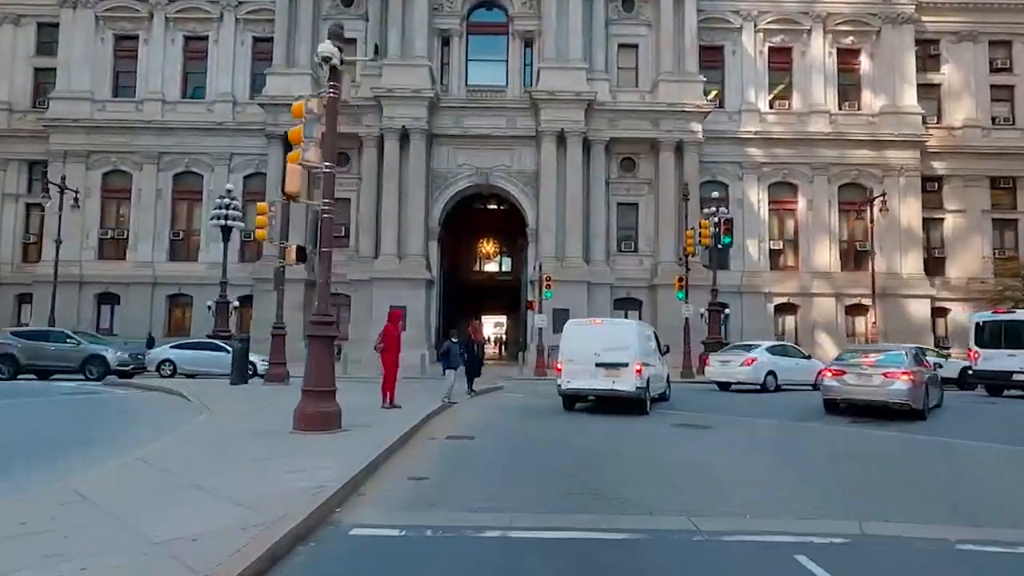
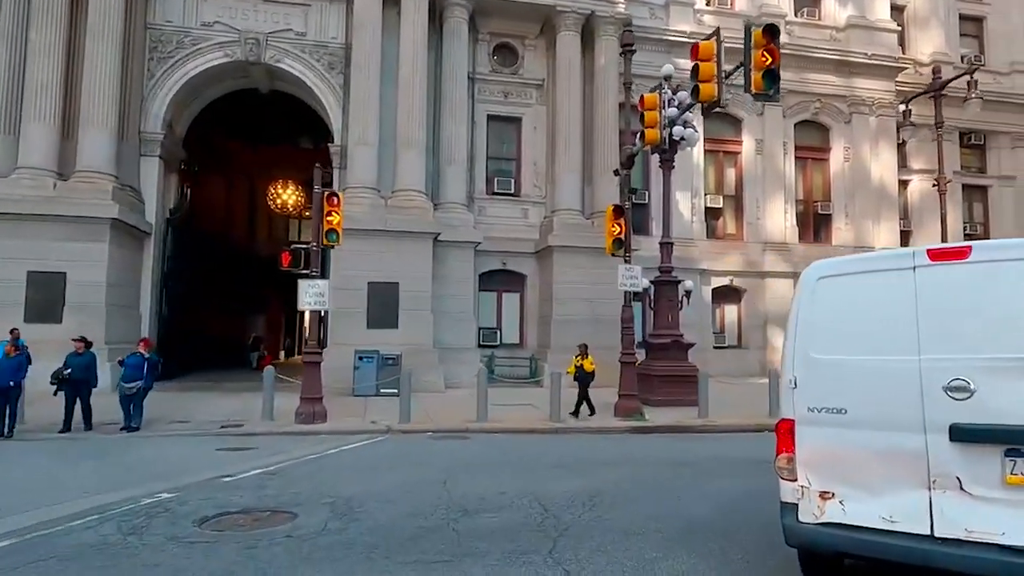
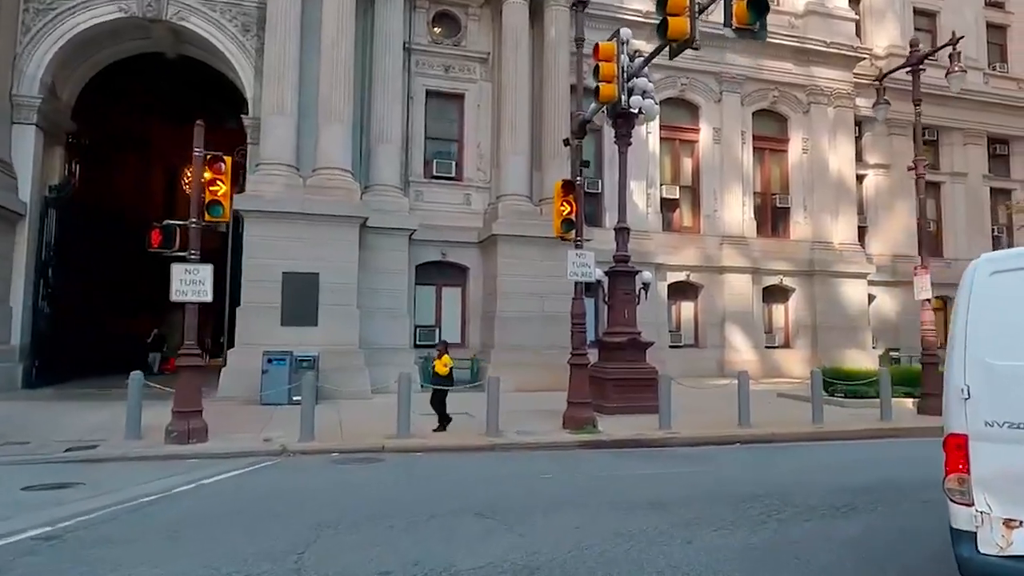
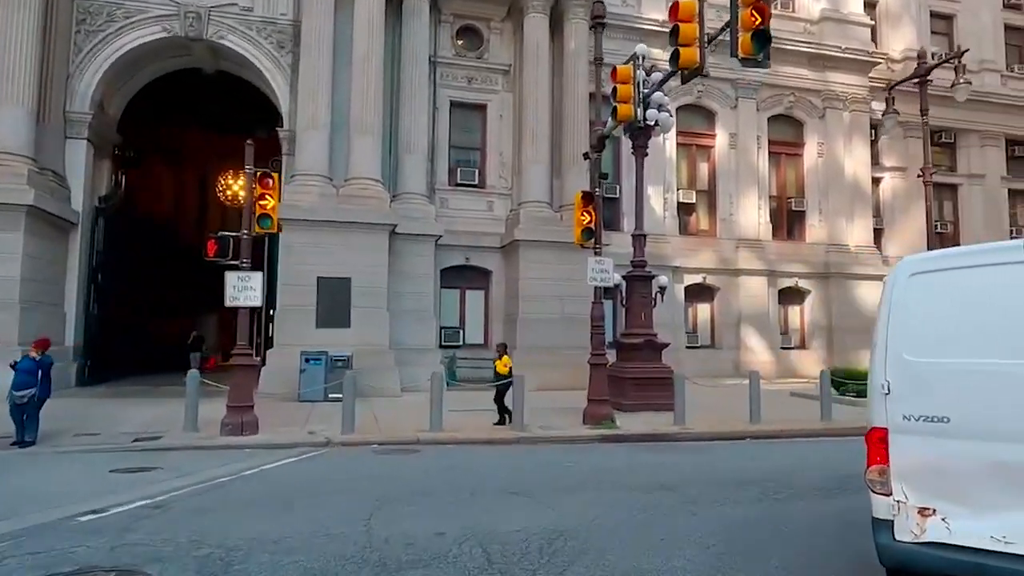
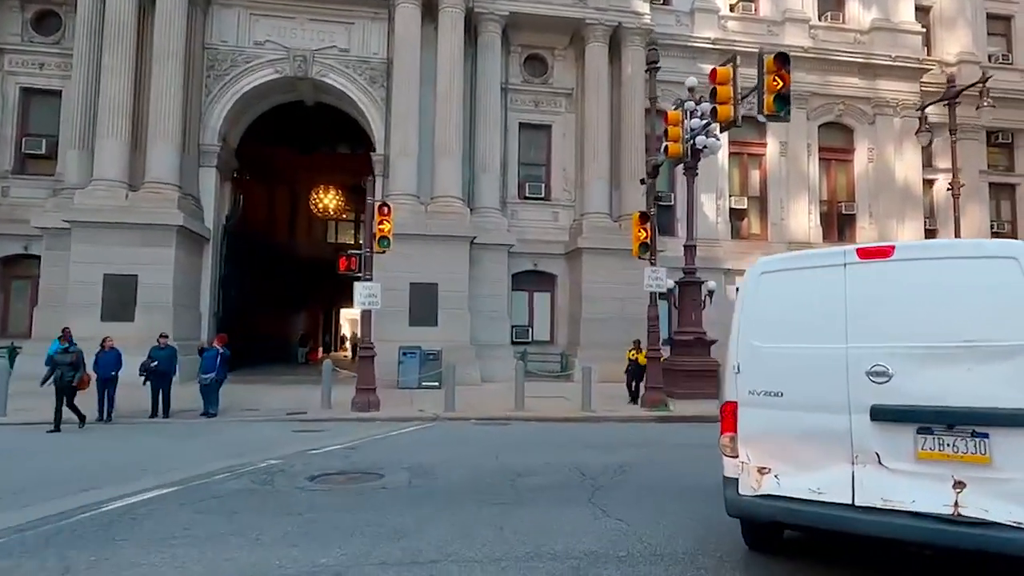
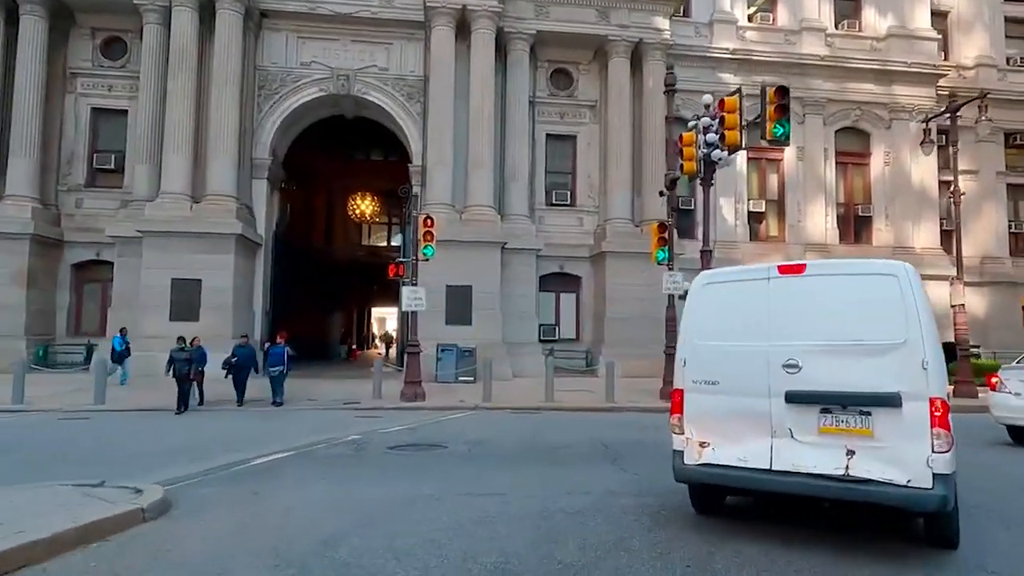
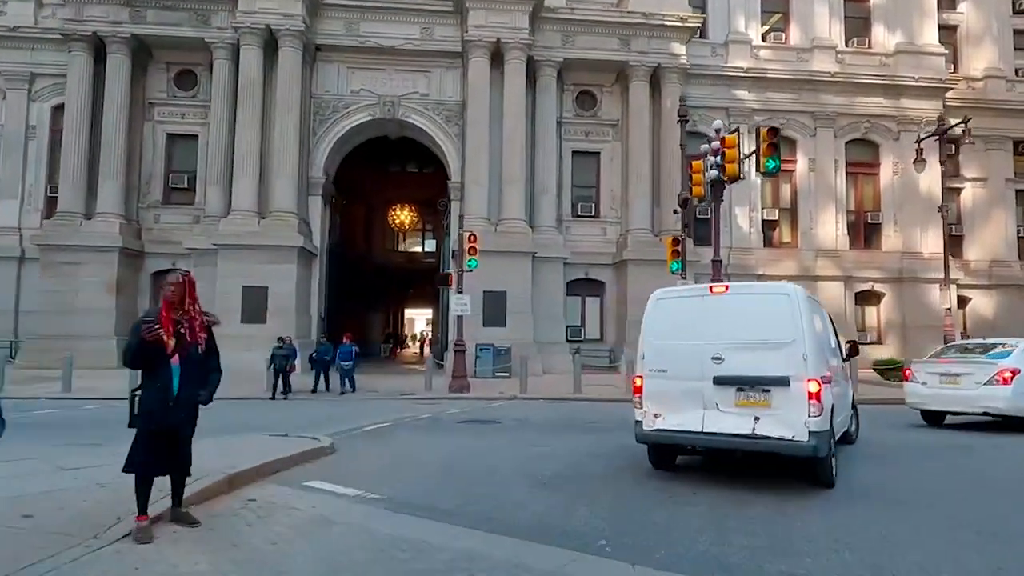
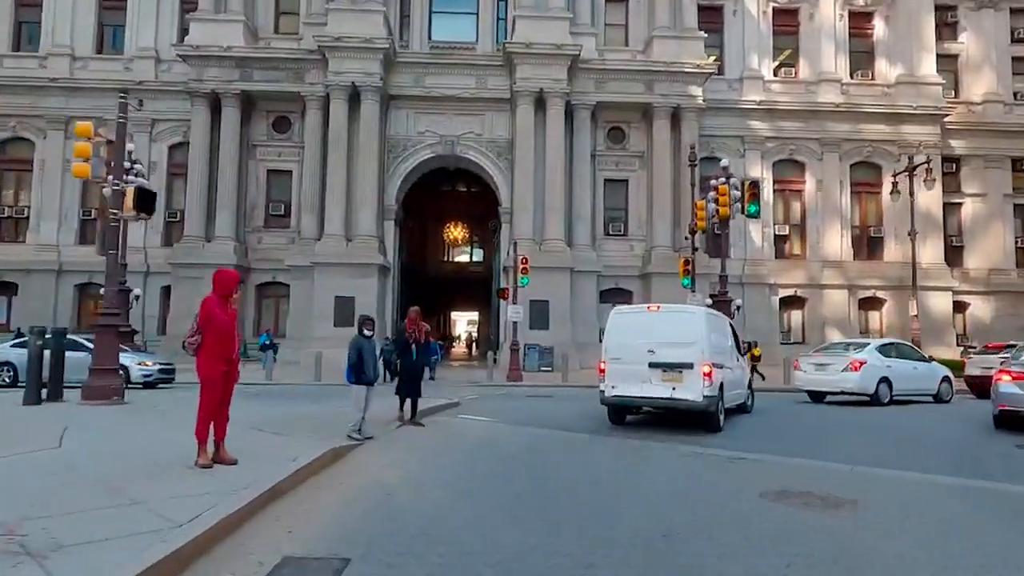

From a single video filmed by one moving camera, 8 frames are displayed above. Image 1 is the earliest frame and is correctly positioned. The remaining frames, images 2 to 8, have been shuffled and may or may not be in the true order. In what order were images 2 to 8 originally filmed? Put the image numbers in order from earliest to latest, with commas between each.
8, 7, 6, 5, 2, 4, 3
